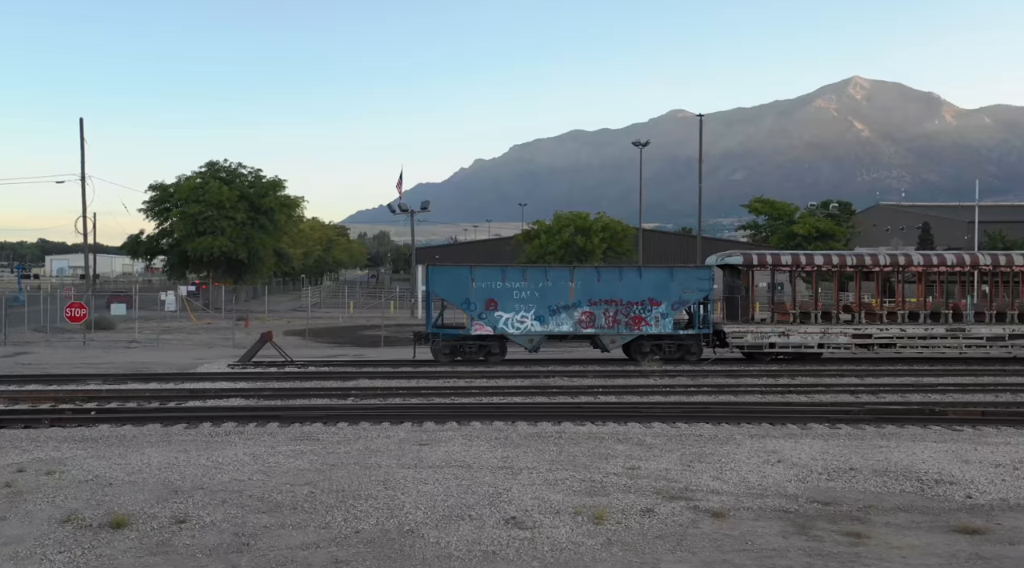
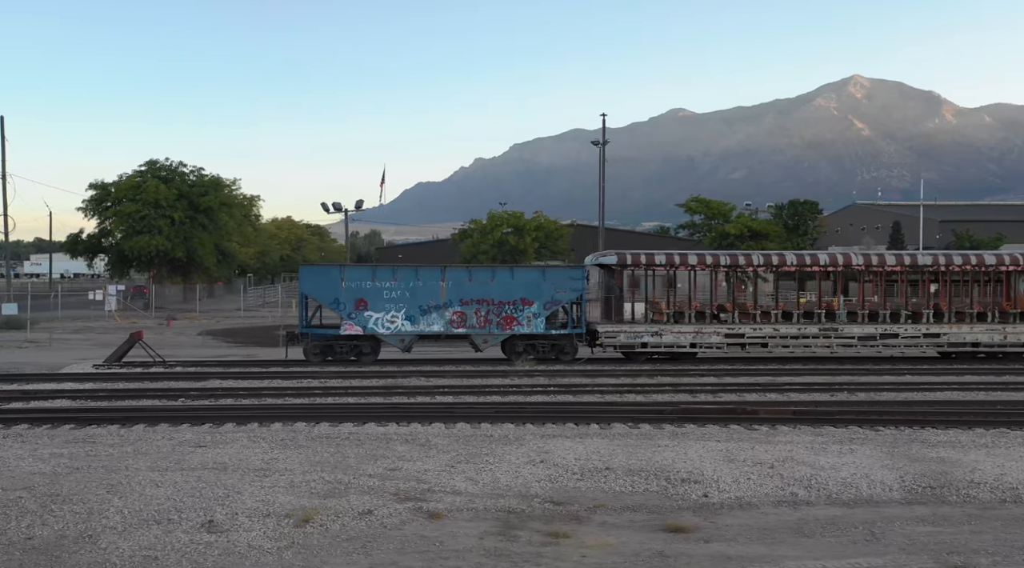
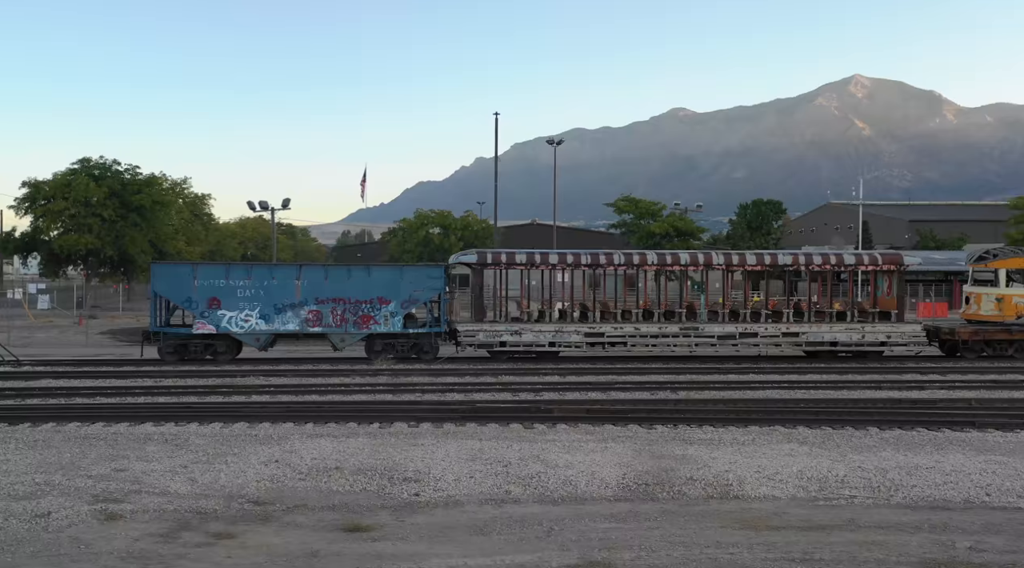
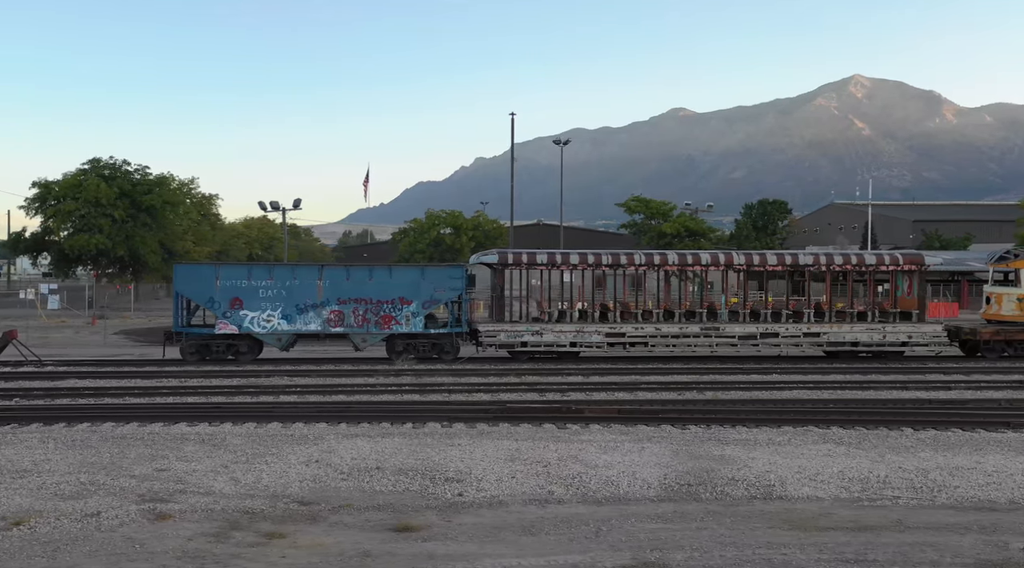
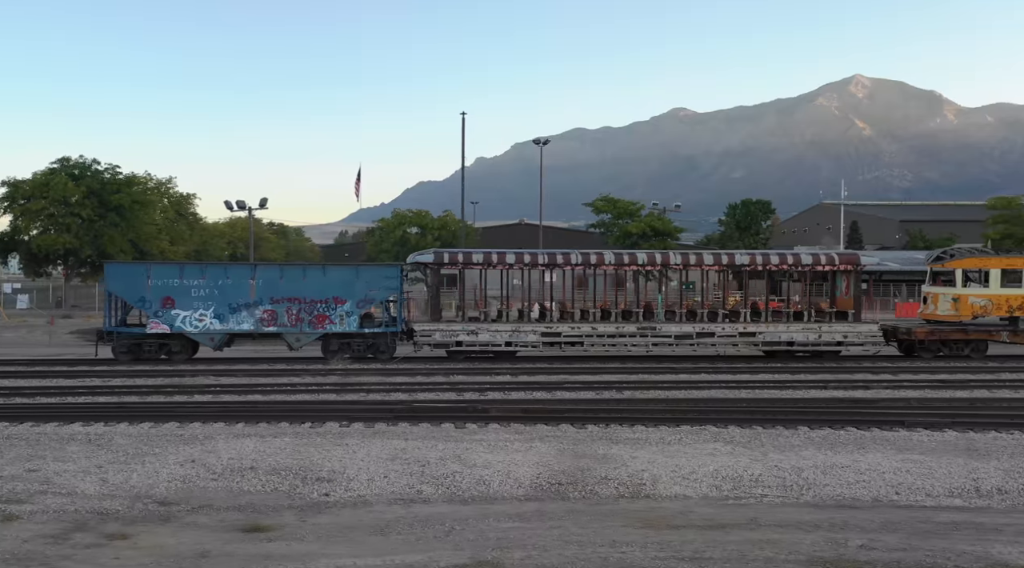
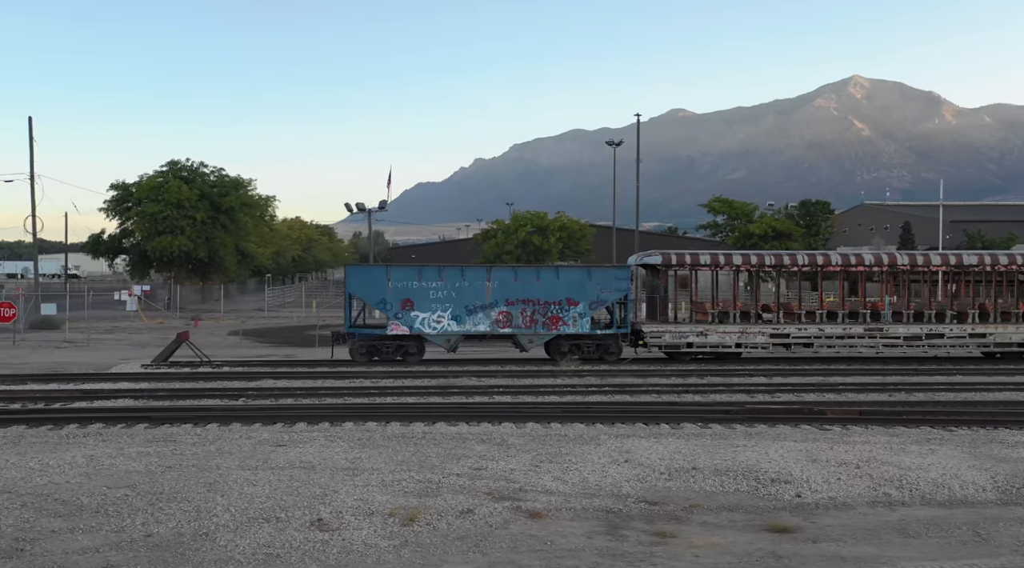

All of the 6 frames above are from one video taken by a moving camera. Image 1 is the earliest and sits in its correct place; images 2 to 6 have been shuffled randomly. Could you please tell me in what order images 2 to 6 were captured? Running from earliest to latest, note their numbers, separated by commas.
6, 2, 4, 3, 5
